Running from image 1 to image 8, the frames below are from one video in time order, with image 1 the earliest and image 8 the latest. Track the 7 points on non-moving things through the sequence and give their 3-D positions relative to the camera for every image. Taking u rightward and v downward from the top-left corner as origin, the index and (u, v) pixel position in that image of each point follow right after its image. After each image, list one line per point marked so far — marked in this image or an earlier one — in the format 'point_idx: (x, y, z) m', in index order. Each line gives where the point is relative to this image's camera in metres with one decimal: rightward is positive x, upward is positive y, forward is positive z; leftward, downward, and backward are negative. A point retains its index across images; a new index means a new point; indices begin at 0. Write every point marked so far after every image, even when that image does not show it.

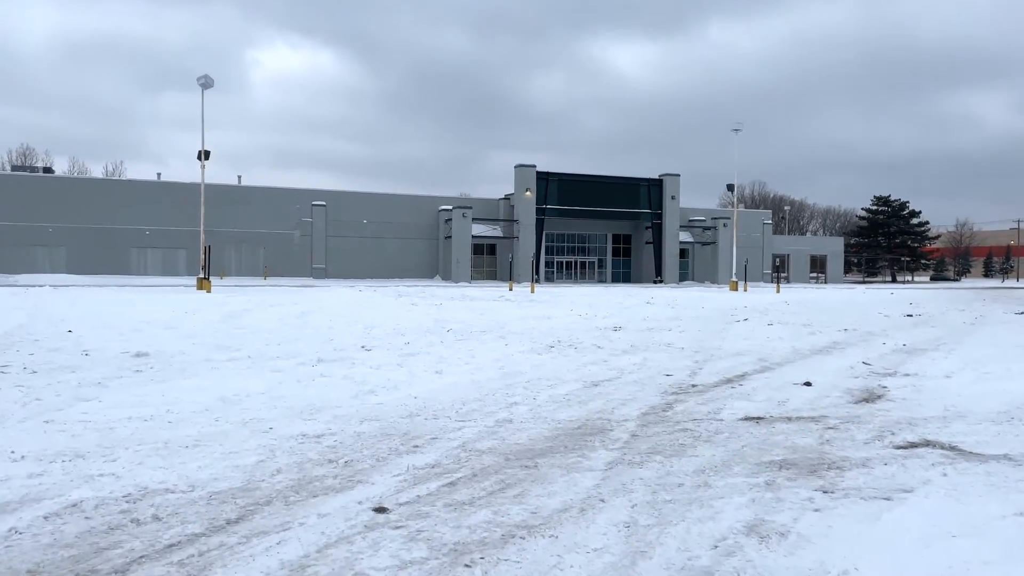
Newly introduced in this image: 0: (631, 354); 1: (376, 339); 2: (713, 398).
0: (+2.1, -1.2, +14.0) m
1: (-2.8, -1.1, +16.2) m
2: (+2.3, -1.3, +9.0) m
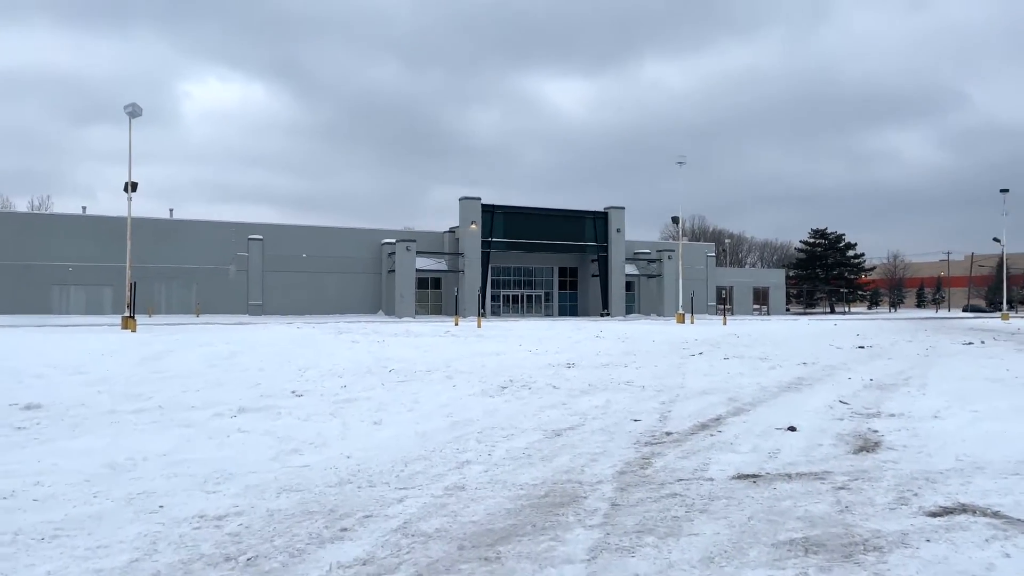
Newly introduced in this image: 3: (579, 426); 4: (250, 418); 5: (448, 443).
0: (+1.3, -1.8, +12.8) m
1: (-3.8, -1.8, +14.7) m
2: (+1.8, -1.6, +7.9) m
3: (+0.8, -1.7, +9.4) m
4: (-3.3, -1.6, +9.9) m
5: (-0.7, -1.6, +8.3) m
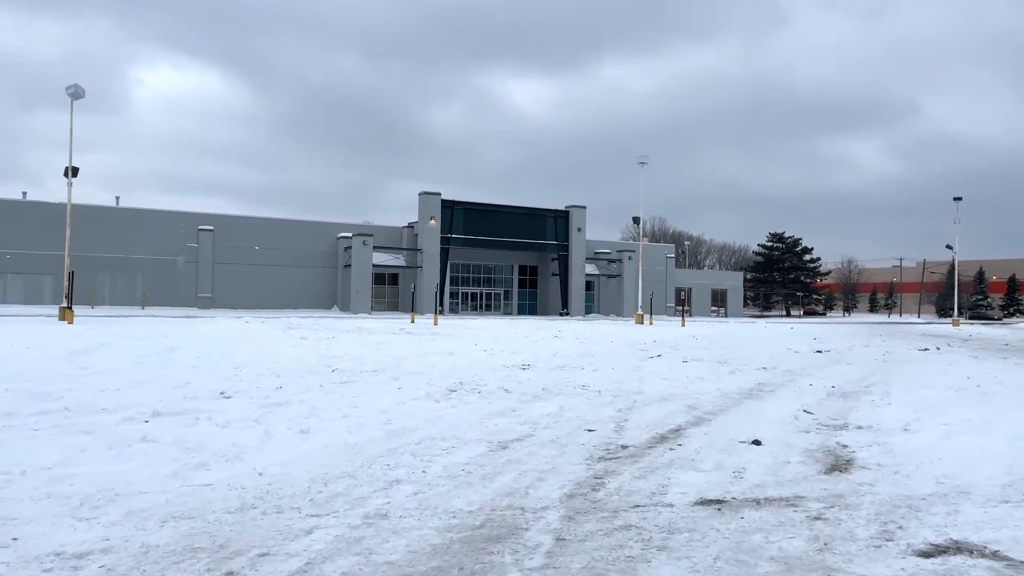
0: (+0.5, -1.7, +12.0) m
1: (-4.7, -1.6, +13.6) m
2: (+1.3, -1.6, +7.1) m
3: (+0.2, -1.6, +8.6) m
4: (-3.9, -1.5, +8.9) m
5: (-1.2, -1.6, +7.4) m
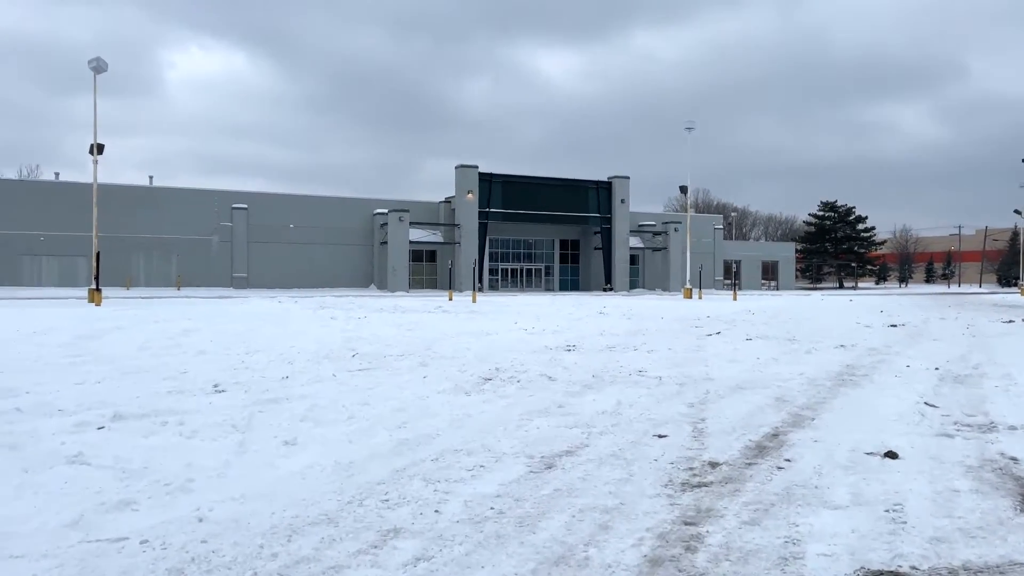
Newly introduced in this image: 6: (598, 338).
0: (+1.1, -1.3, +9.9) m
1: (-4.0, -1.3, +11.8) m
2: (+1.6, -1.4, +5.0) m
3: (+0.6, -1.3, +6.5) m
4: (-3.5, -1.3, +7.0) m
5: (-0.9, -1.4, +5.3) m
6: (+1.9, -1.1, +17.6) m
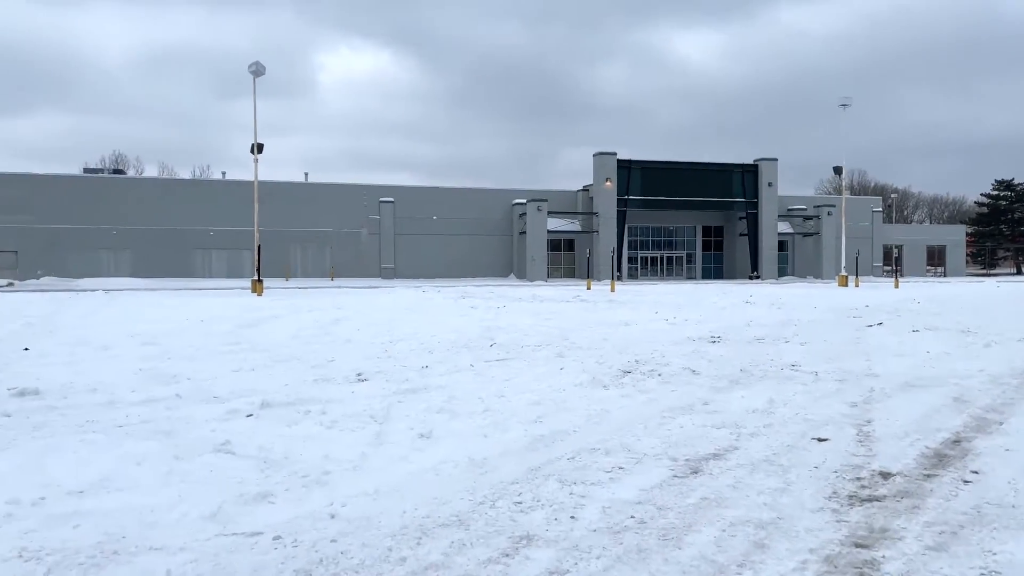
0: (+2.7, -1.2, +9.2) m
1: (-1.9, -1.1, +11.9) m
2: (+2.4, -1.3, +4.3) m
3: (+1.7, -1.3, +6.0) m
4: (-2.3, -1.2, +7.2) m
5: (0.0, -1.3, +5.1) m
6: (+4.9, -0.9, +16.7) m
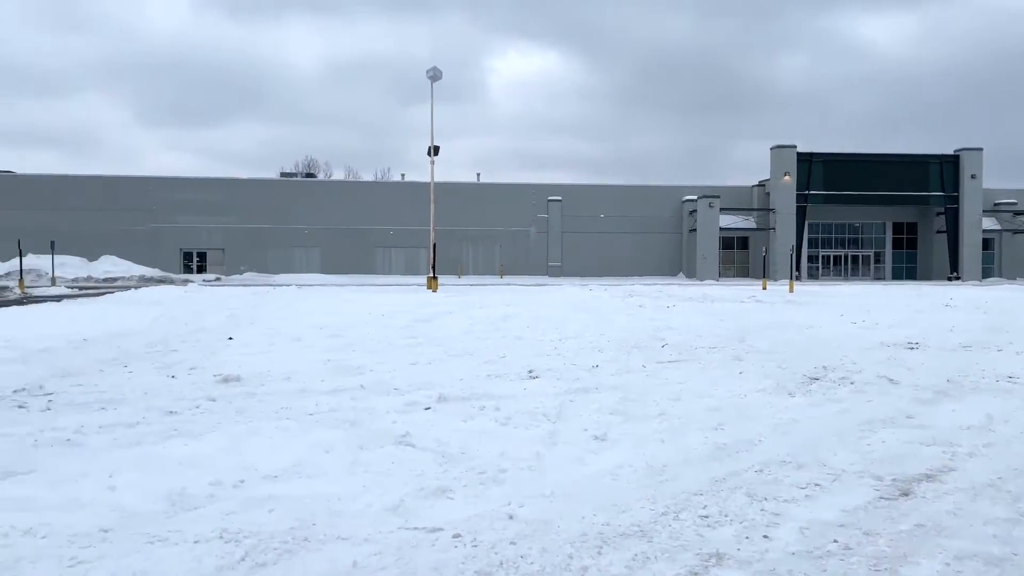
0: (+4.7, -1.2, +8.3) m
1: (+0.7, -1.1, +11.9) m
2: (+3.3, -1.3, +3.5) m
3: (+2.9, -1.3, +5.3) m
4: (-0.7, -1.2, +7.3) m
5: (+1.1, -1.3, +4.8) m
6: (+8.4, -0.9, +15.1) m
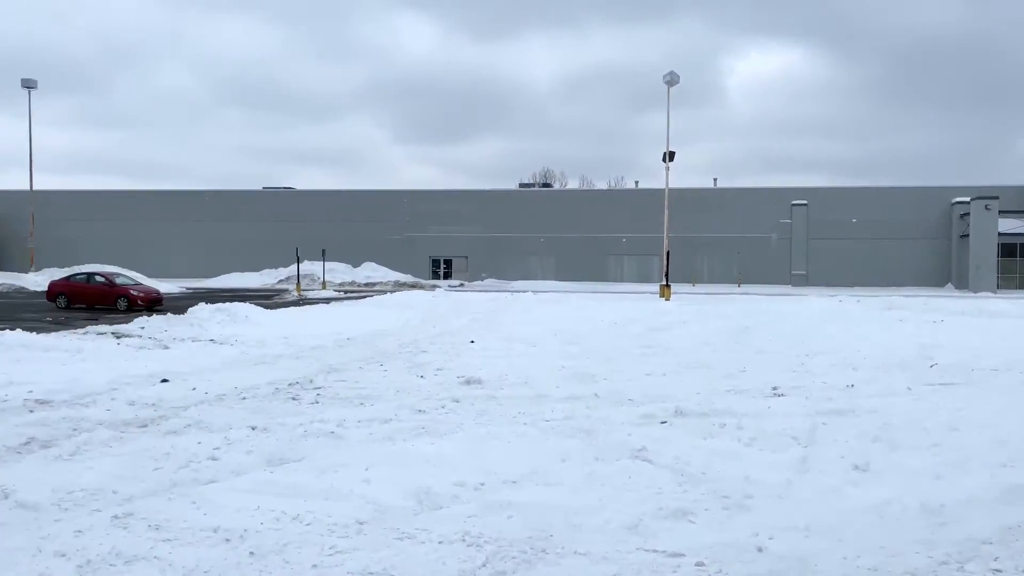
0: (+6.9, -1.4, +6.4) m
1: (+4.1, -1.2, +11.0) m
2: (+4.2, -1.4, +2.2) m
3: (+4.3, -1.4, +4.1) m
4: (+1.5, -1.3, +7.0) m
5: (+2.5, -1.4, +4.1) m
6: (+12.4, -1.2, +11.9) m
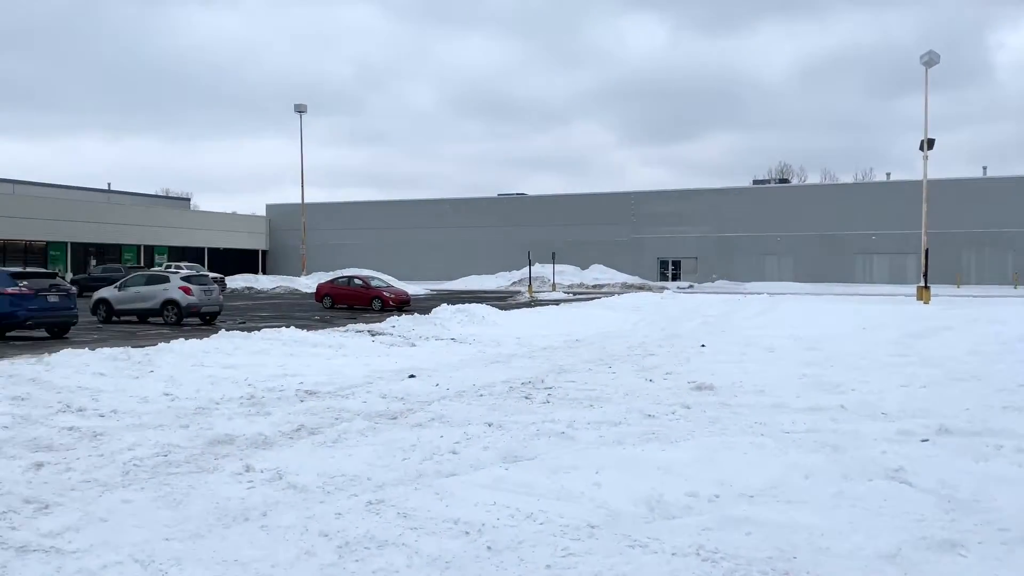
0: (+8.4, -1.4, +4.1) m
1: (+7.1, -1.3, +9.3) m
2: (+4.6, -1.4, +0.9) m
3: (+5.3, -1.4, +2.6) m
4: (+3.4, -1.3, +6.3) m
5: (+3.5, -1.4, +3.2) m
6: (+15.3, -1.2, +7.8) m
